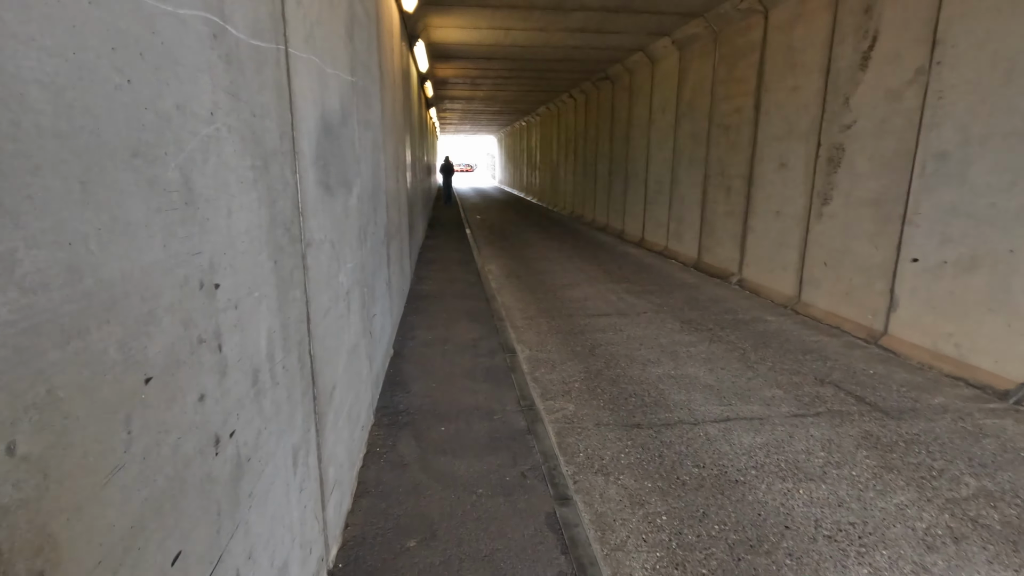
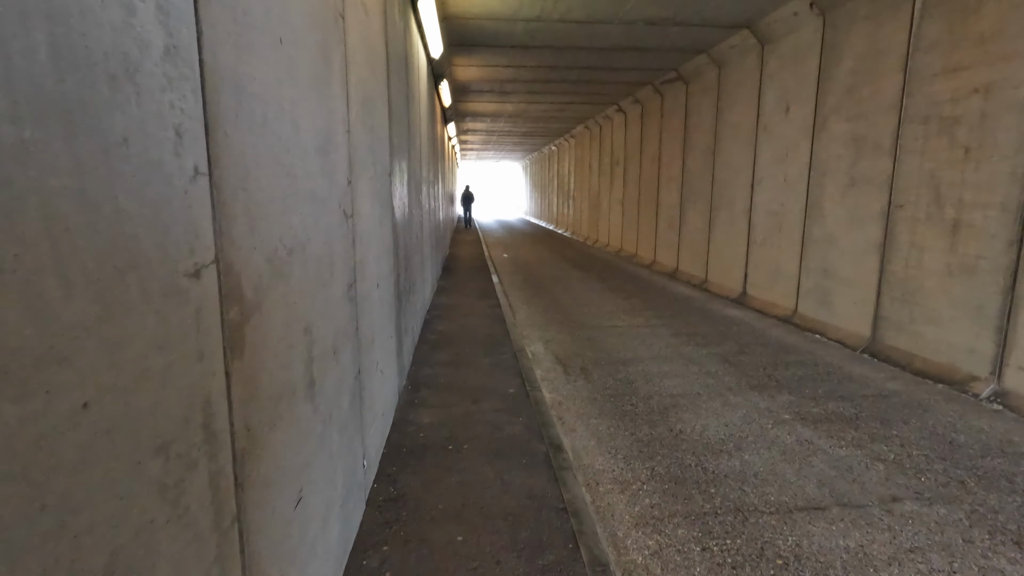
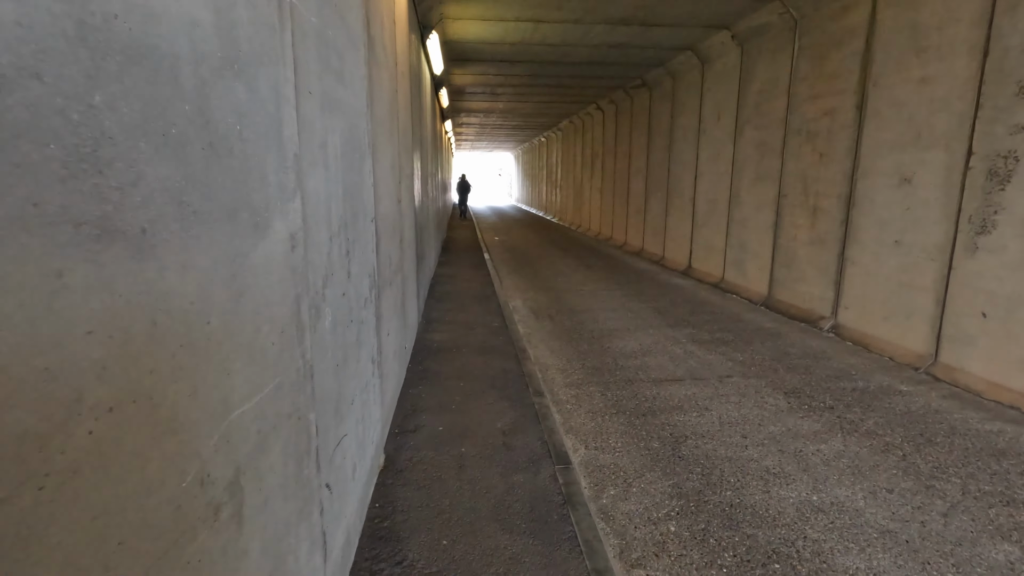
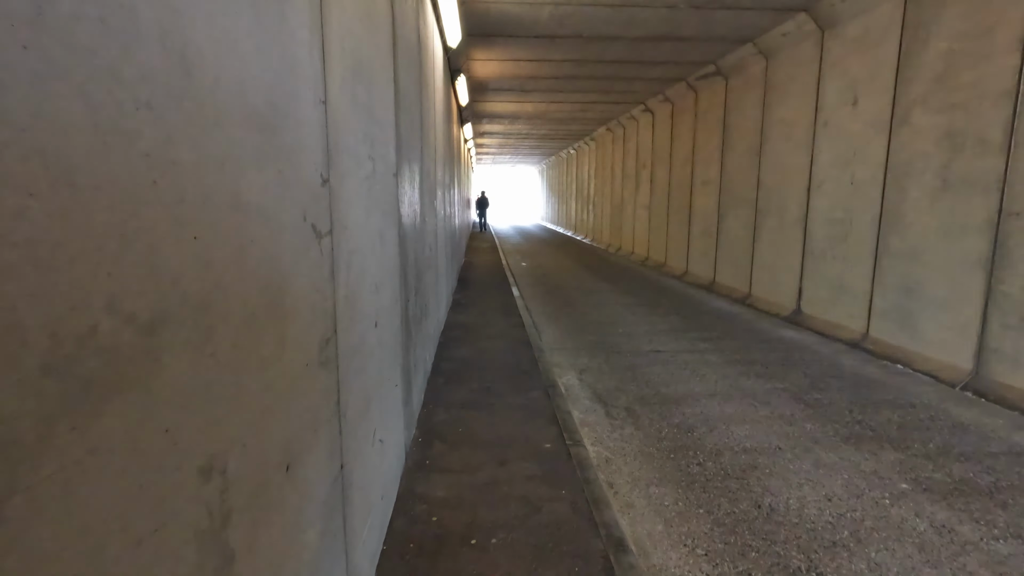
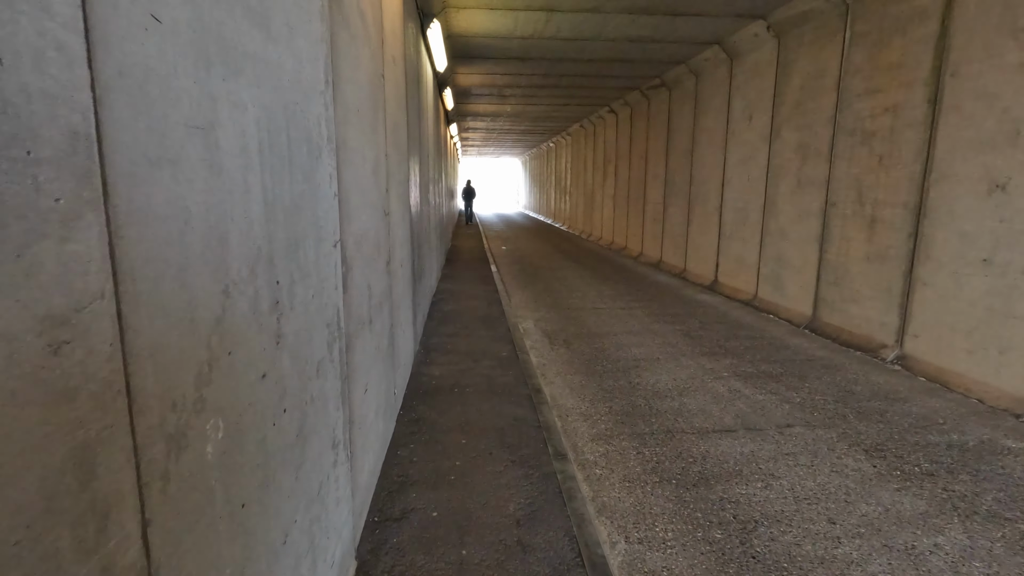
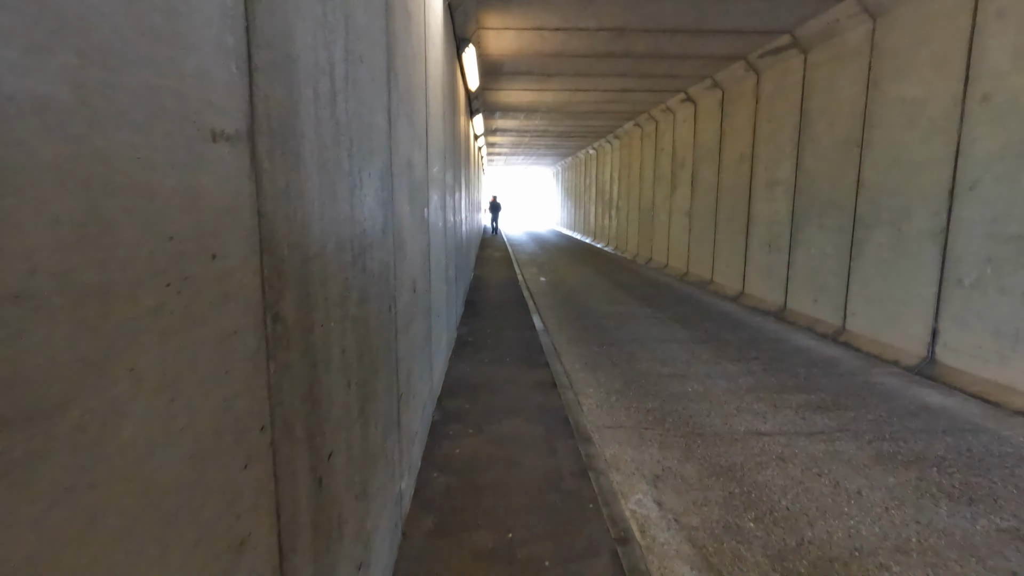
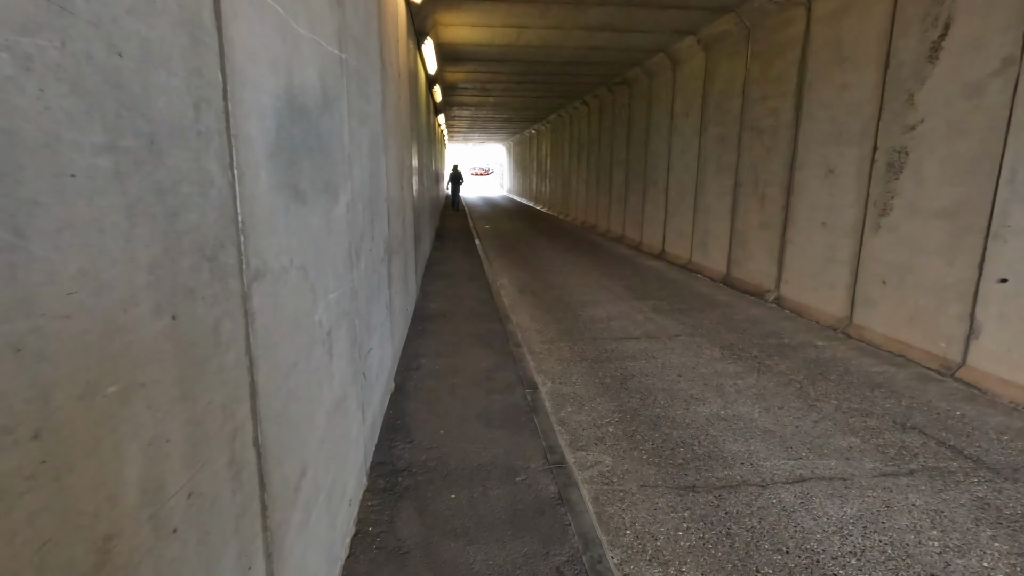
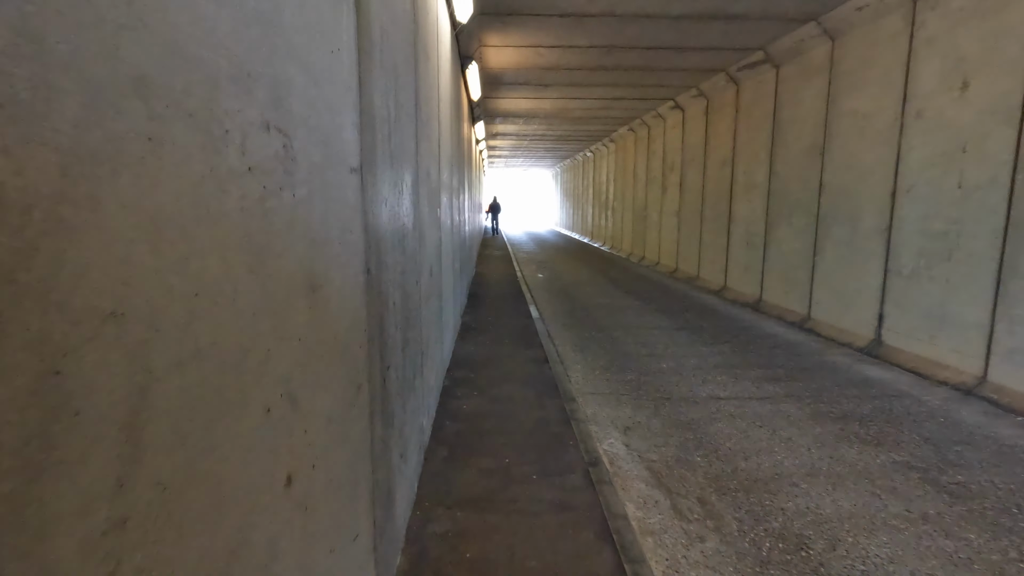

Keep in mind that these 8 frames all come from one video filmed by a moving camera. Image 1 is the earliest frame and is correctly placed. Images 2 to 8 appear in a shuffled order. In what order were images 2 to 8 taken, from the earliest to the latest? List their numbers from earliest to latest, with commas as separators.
7, 3, 5, 2, 4, 8, 6
